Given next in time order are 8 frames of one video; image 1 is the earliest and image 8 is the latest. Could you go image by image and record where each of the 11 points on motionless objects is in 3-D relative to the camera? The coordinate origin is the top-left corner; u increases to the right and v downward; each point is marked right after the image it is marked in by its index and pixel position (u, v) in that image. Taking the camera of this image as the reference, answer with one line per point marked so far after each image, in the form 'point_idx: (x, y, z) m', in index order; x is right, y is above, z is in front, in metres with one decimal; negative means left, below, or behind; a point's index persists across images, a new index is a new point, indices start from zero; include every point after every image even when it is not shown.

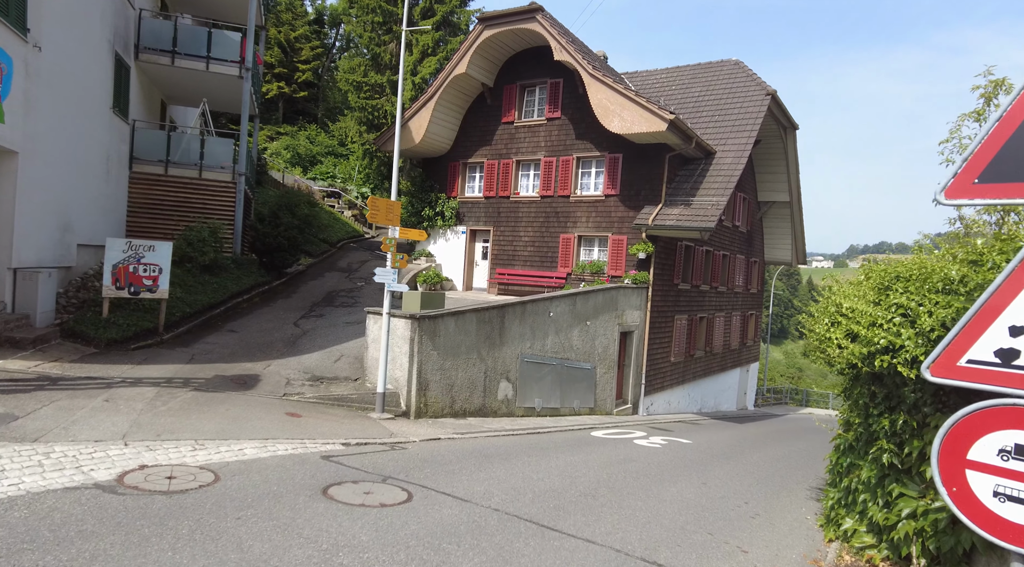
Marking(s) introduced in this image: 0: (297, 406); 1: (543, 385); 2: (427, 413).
0: (-3.5, -2.0, +11.0) m
1: (+0.7, -2.4, +15.9) m
2: (-1.6, -2.4, +12.6) m
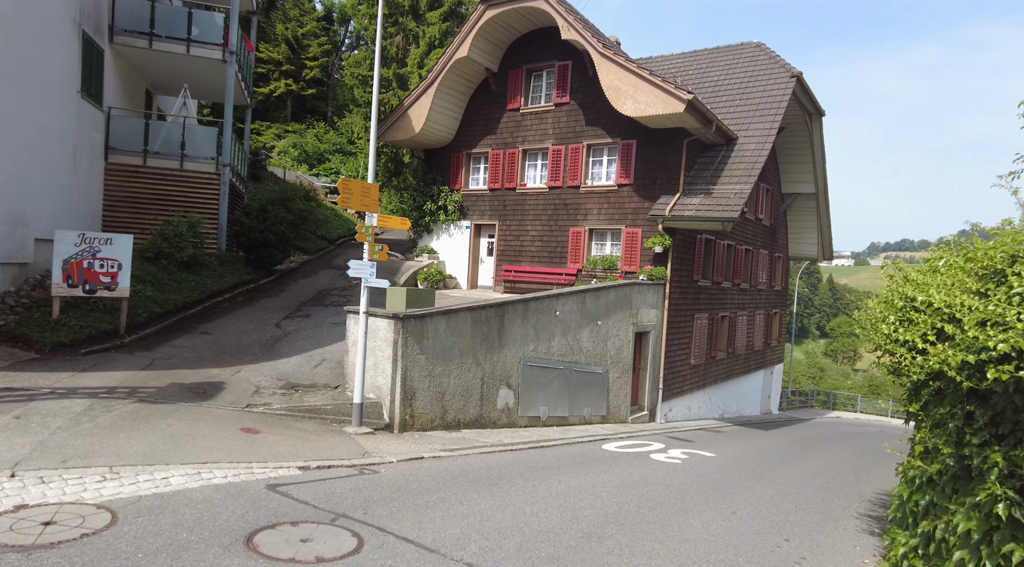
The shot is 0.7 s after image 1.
0: (-3.6, -1.9, +9.5) m
1: (+0.8, -2.3, +14.3) m
2: (-1.6, -2.3, +11.1) m
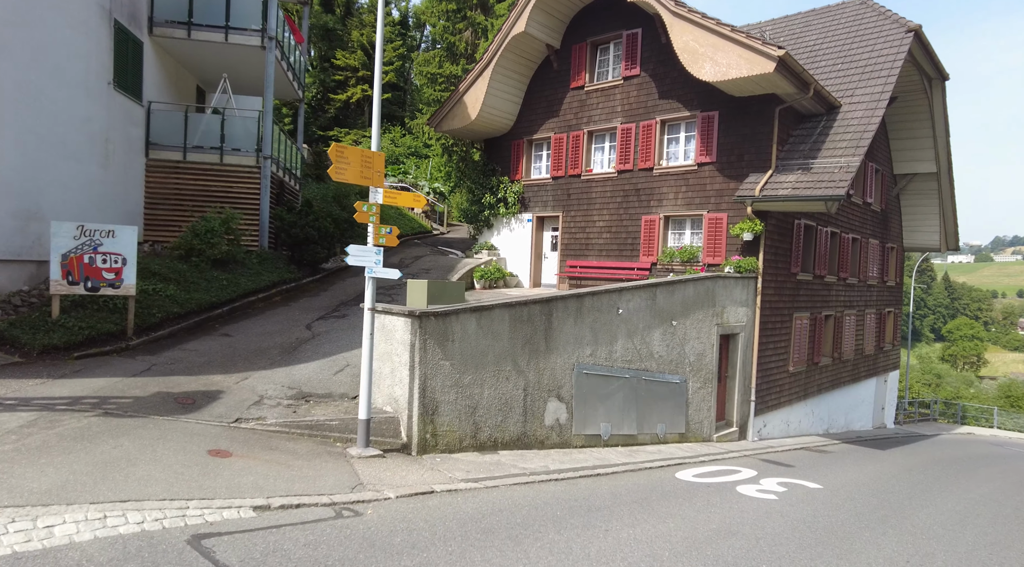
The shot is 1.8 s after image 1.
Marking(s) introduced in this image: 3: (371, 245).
0: (-3.2, -1.8, +7.8) m
1: (+1.8, -2.1, +12.0) m
2: (-1.0, -2.2, +9.1) m
3: (-1.7, +0.5, +8.4) m
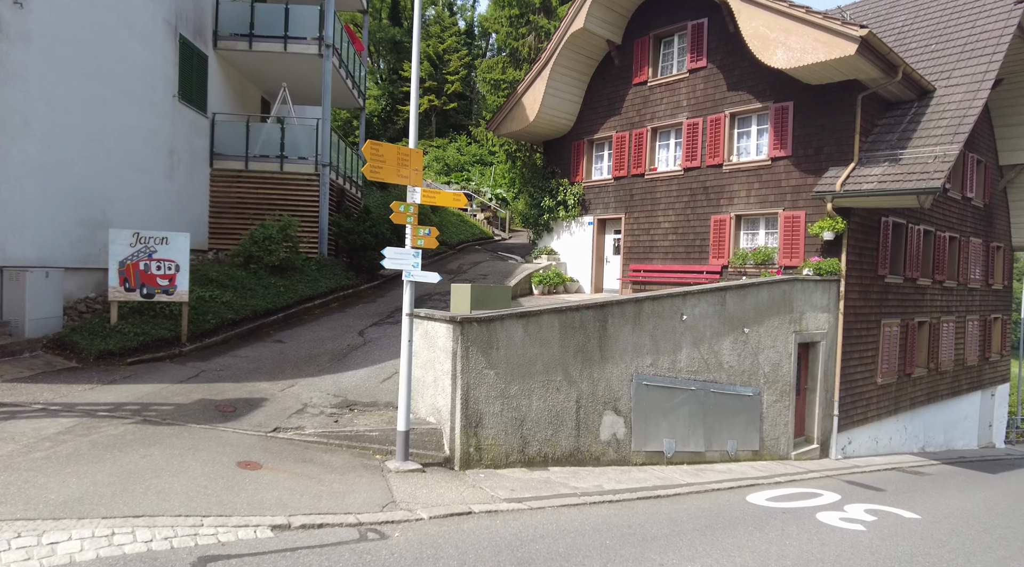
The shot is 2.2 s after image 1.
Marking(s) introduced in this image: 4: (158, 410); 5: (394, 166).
0: (-2.7, -1.8, +7.5) m
1: (+2.7, -2.2, +11.1) m
2: (-0.4, -2.2, +8.6) m
3: (-1.2, +0.4, +7.9) m
4: (-4.2, -1.5, +8.2) m
5: (-1.3, +1.3, +7.8) m
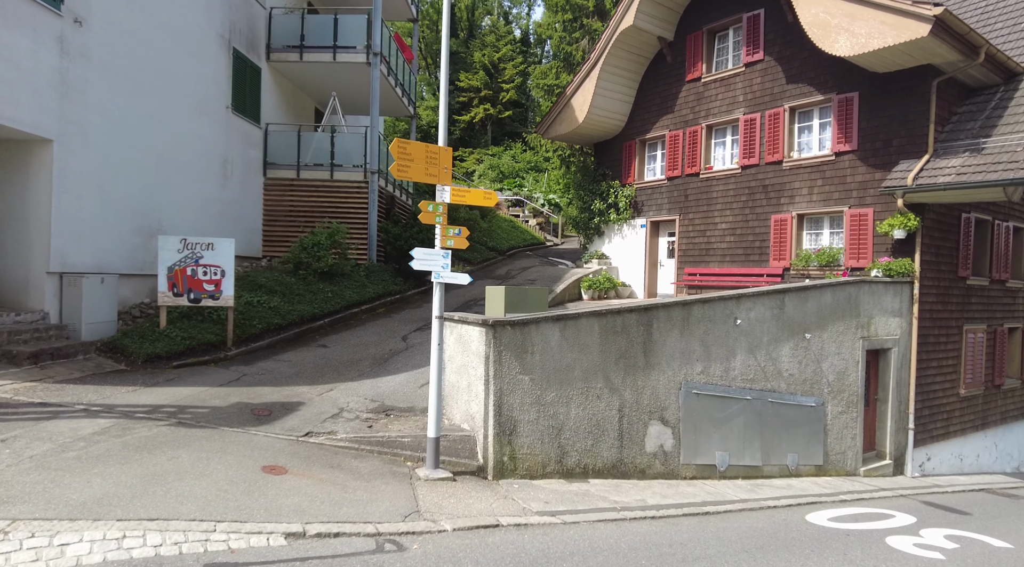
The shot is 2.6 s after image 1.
0: (-2.3, -1.9, +7.4) m
1: (+3.3, -2.2, +10.5) m
2: (0.0, -2.3, +8.3) m
3: (-0.8, +0.4, +7.7) m
4: (-3.8, -1.6, +8.2) m
5: (-1.0, +1.3, +7.6) m
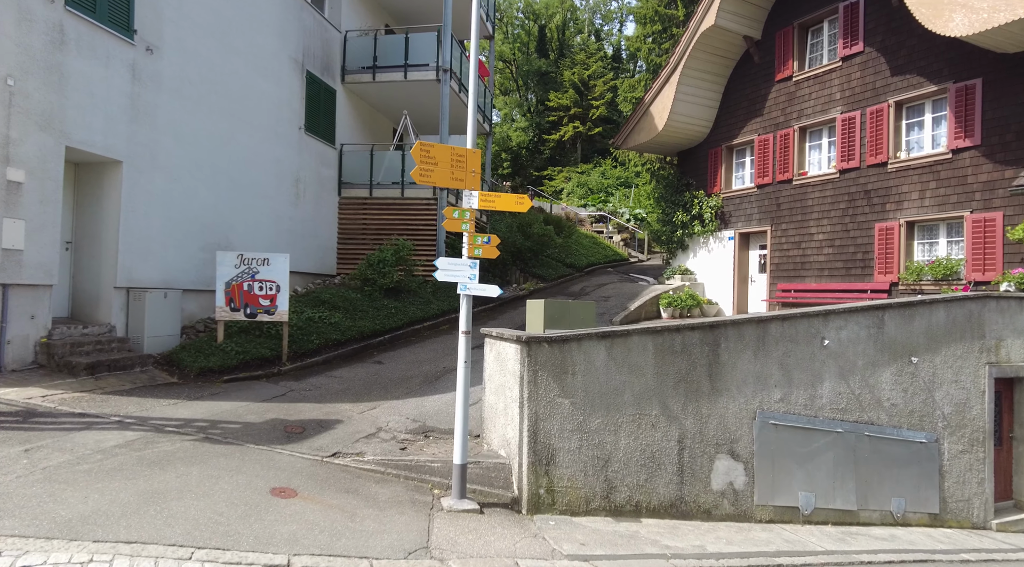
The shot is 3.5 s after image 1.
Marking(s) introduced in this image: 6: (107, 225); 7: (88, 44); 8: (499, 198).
0: (-2.0, -2.0, +7.0) m
1: (+4.1, -2.4, +9.1) m
2: (+0.5, -2.4, +7.4) m
3: (-0.5, +0.3, +7.1) m
4: (-3.4, -1.7, +8.0) m
5: (-0.7, +1.2, +7.0) m
6: (-6.0, +0.9, +10.2) m
7: (-6.0, +3.4, +9.7) m
8: (-0.1, +0.9, +7.1) m
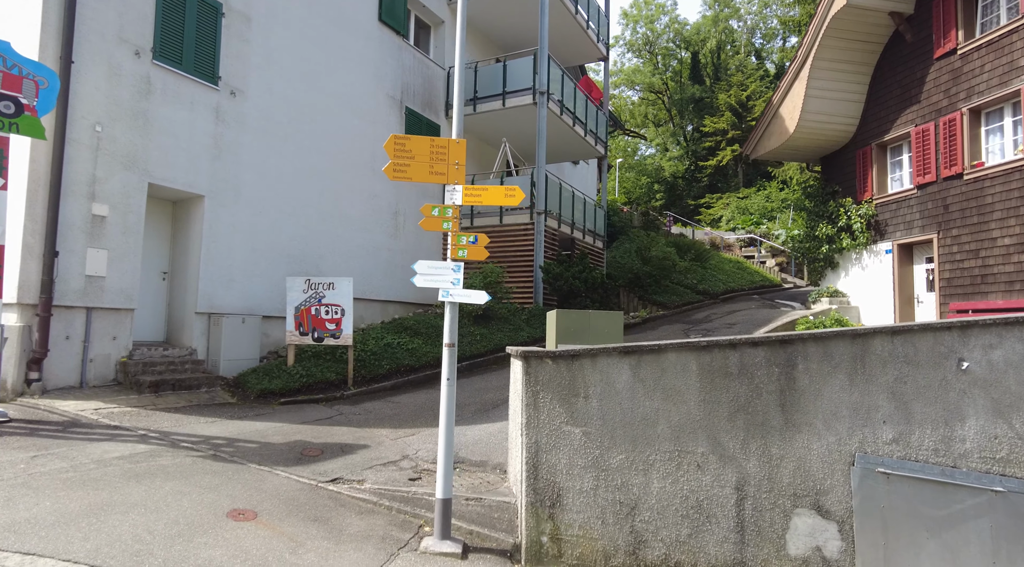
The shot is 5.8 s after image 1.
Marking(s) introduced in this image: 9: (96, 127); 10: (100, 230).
0: (-2.1, -2.1, +6.4) m
1: (+4.4, -2.5, +6.7) m
2: (+0.4, -2.4, +6.1) m
3: (-0.6, +0.2, +6.3) m
4: (-3.1, -1.9, +7.8) m
5: (-0.8, +1.1, +6.3) m
6: (-5.0, +0.5, +10.8) m
7: (-5.2, +3.0, +10.5) m
8: (-0.2, +0.9, +6.2) m
9: (-5.7, +2.2, +9.4) m
10: (-5.7, +0.8, +9.5) m
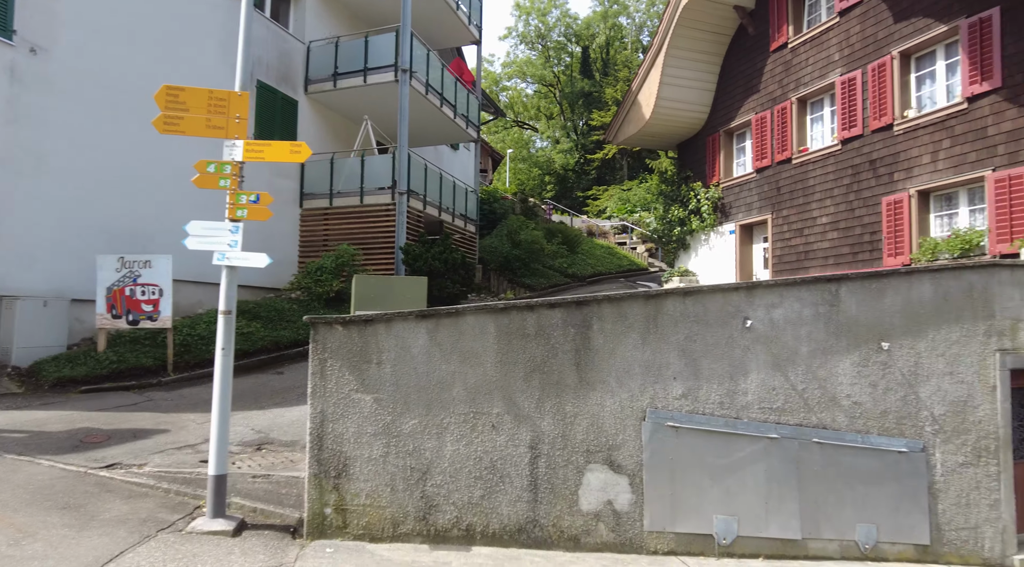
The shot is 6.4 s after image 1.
0: (-4.0, -1.8, +5.9) m
1: (+2.4, -2.1, +7.0) m
2: (-1.4, -2.1, +5.9) m
3: (-2.5, +0.6, +5.9) m
4: (-5.1, -1.6, +7.2) m
5: (-2.7, +1.5, +5.9) m
6: (-7.5, +0.8, +9.9) m
7: (-7.6, +3.3, +9.5) m
8: (-2.2, +1.2, +5.9) m
9: (-8.0, +2.5, +8.4) m
10: (-8.0, +1.0, +8.5) m
